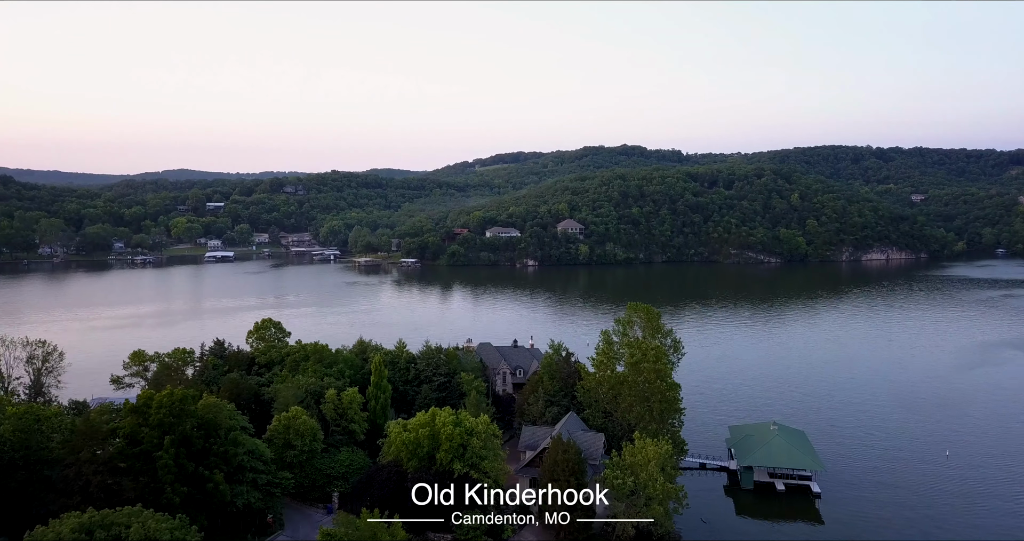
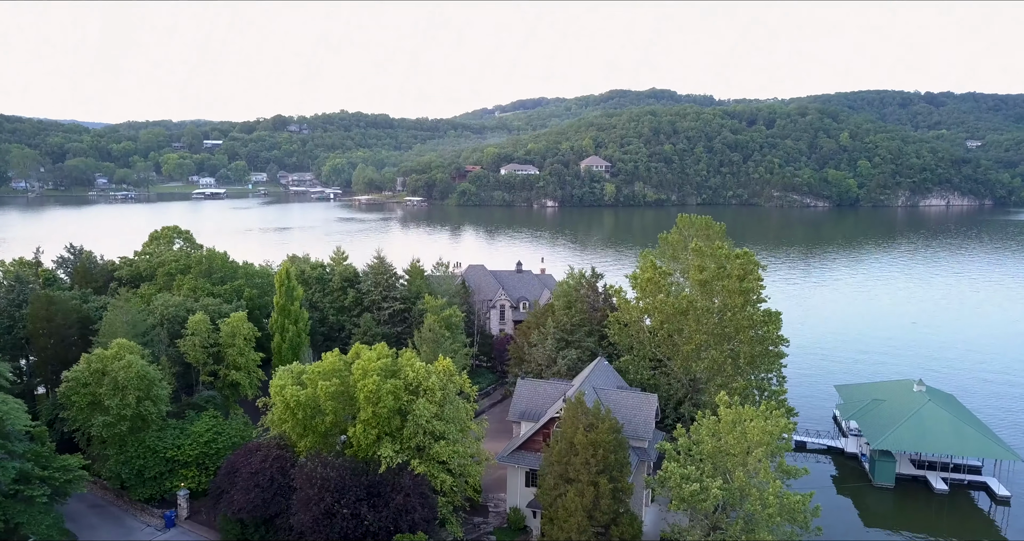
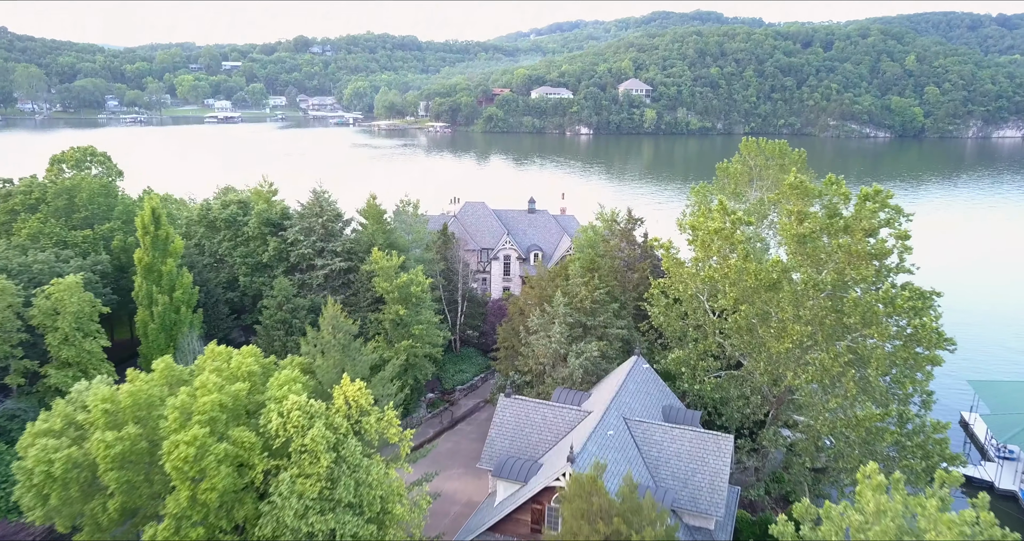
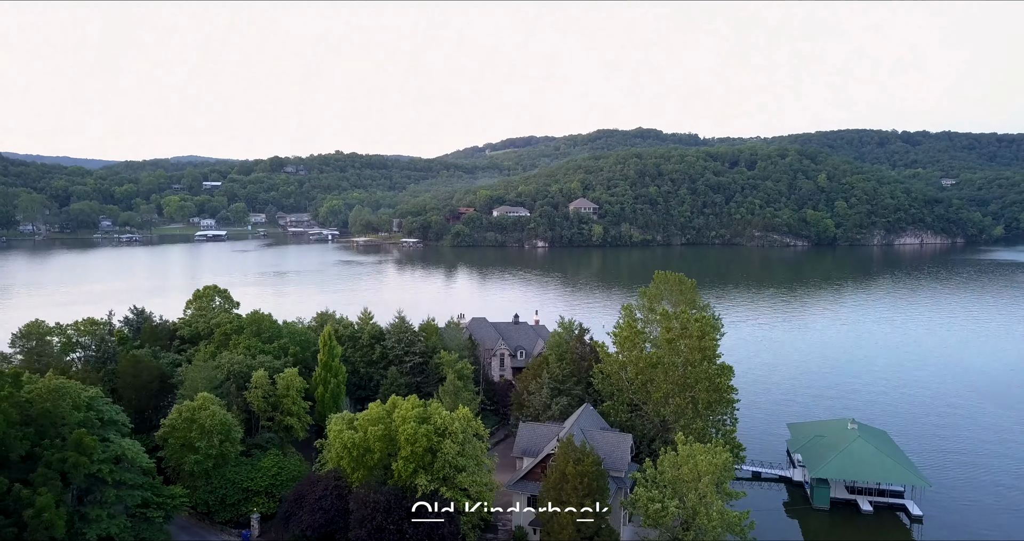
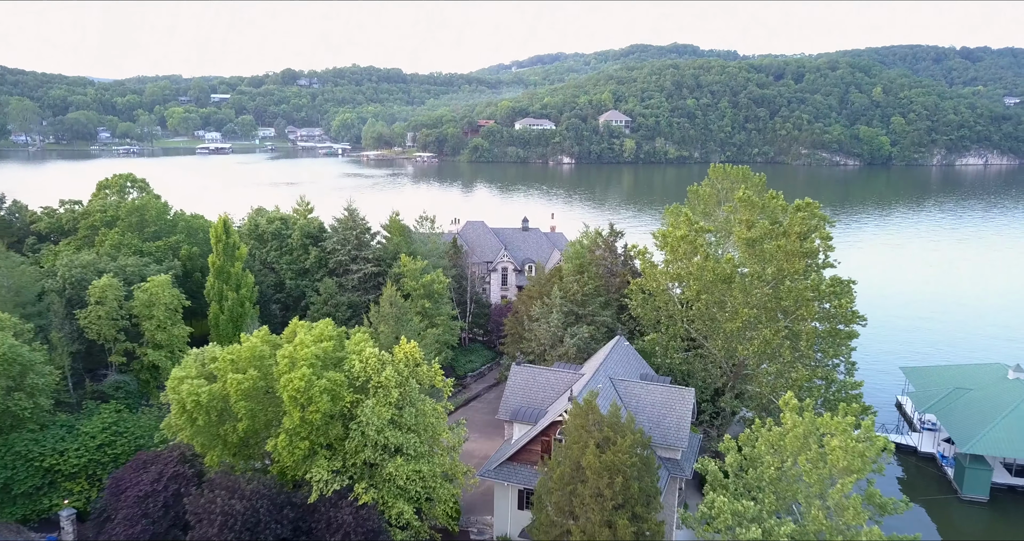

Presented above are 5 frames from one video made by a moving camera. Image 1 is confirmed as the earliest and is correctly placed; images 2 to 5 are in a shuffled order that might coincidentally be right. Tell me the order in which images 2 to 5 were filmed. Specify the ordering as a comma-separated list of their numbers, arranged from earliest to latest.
4, 2, 5, 3
